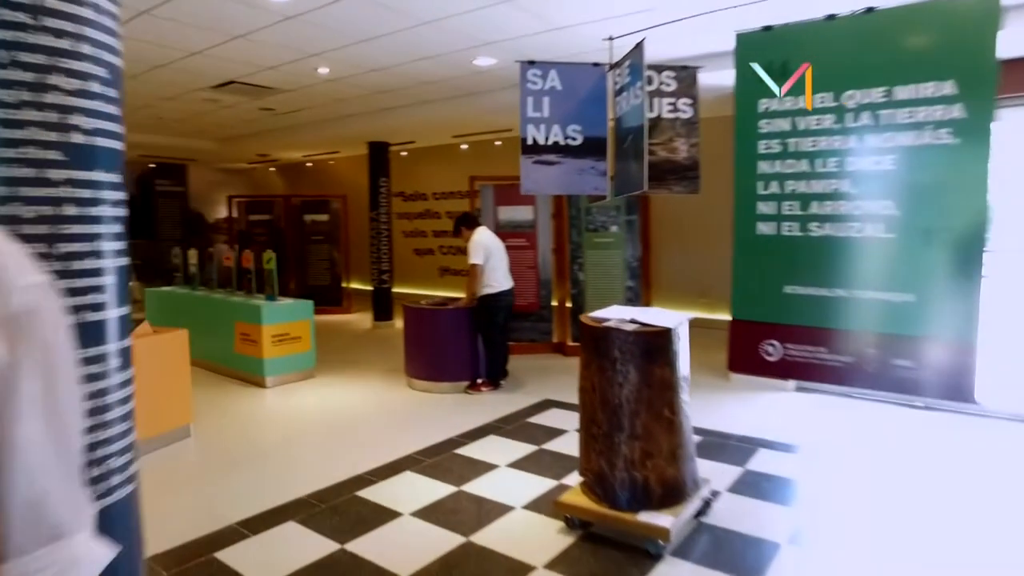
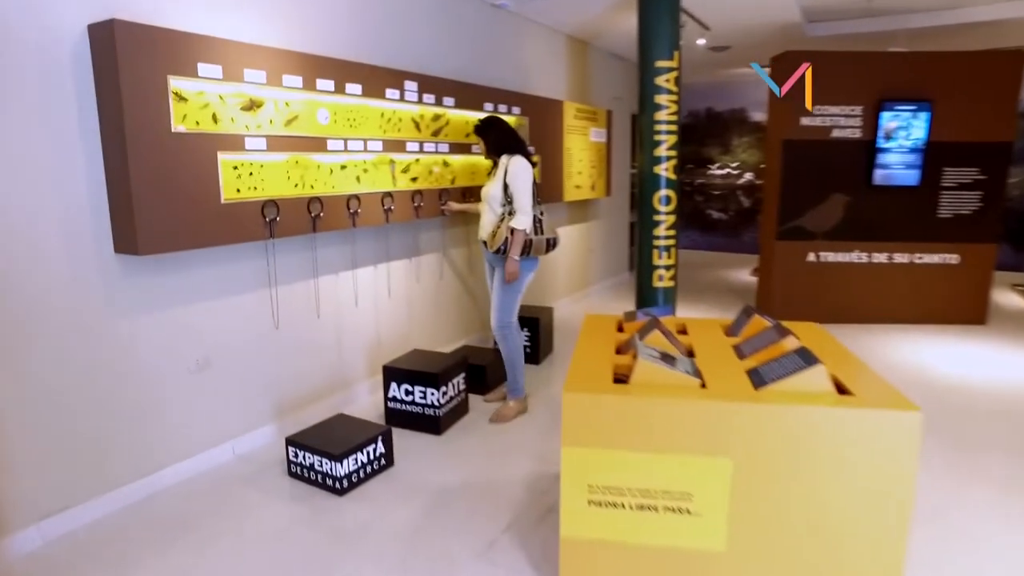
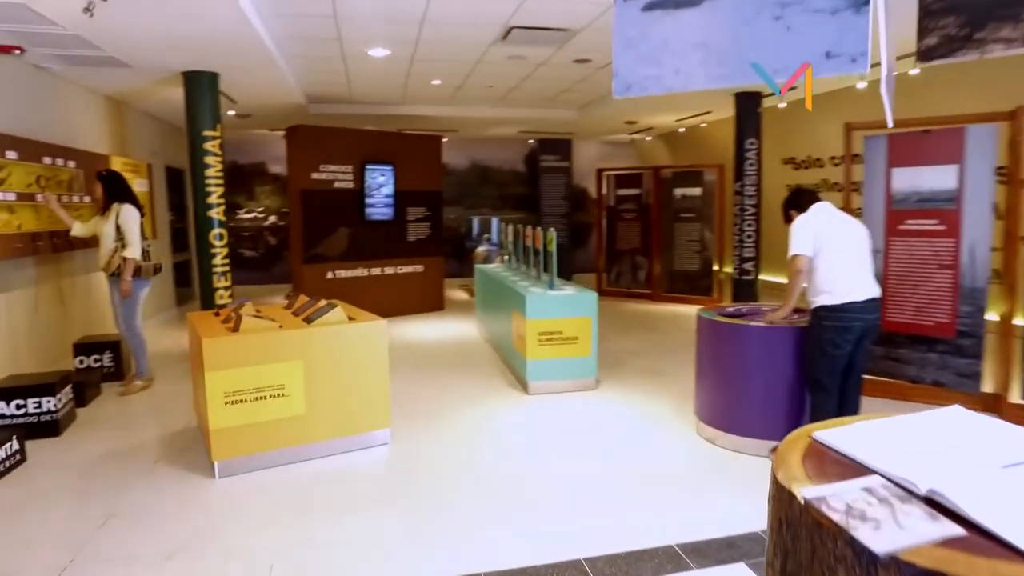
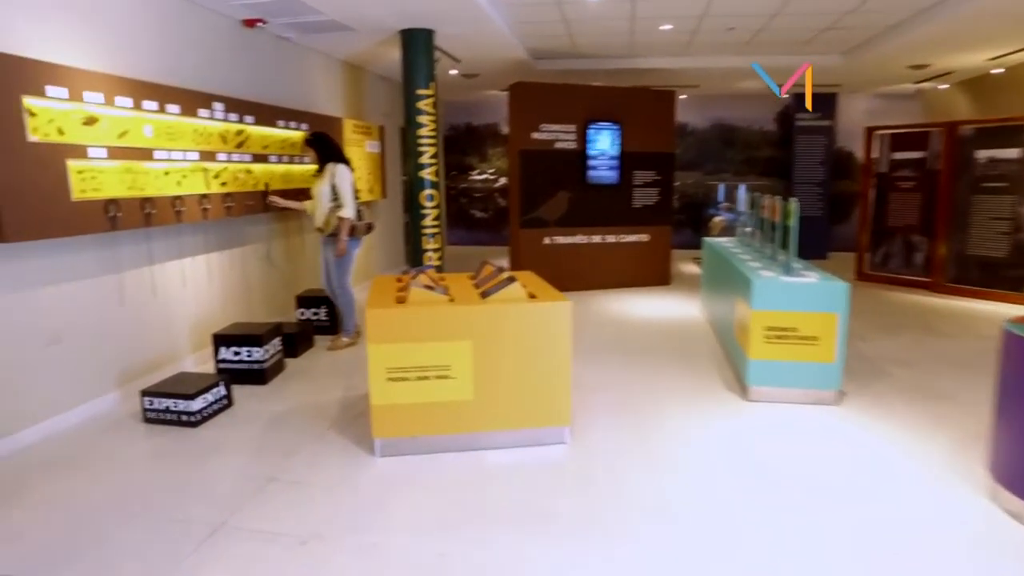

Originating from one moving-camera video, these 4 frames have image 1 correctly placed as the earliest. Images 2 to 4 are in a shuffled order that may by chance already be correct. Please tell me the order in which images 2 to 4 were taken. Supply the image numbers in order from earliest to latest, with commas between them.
3, 4, 2
